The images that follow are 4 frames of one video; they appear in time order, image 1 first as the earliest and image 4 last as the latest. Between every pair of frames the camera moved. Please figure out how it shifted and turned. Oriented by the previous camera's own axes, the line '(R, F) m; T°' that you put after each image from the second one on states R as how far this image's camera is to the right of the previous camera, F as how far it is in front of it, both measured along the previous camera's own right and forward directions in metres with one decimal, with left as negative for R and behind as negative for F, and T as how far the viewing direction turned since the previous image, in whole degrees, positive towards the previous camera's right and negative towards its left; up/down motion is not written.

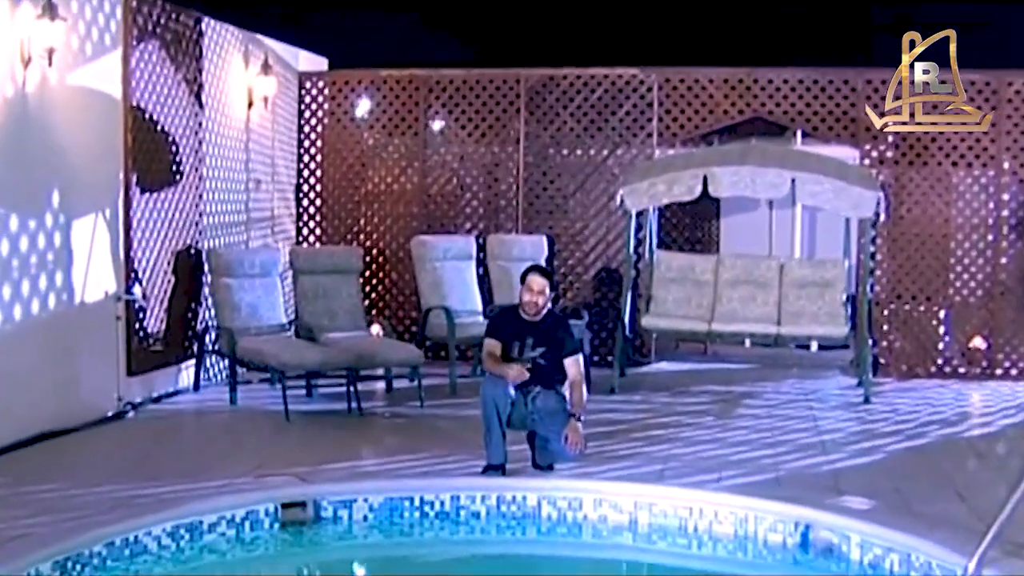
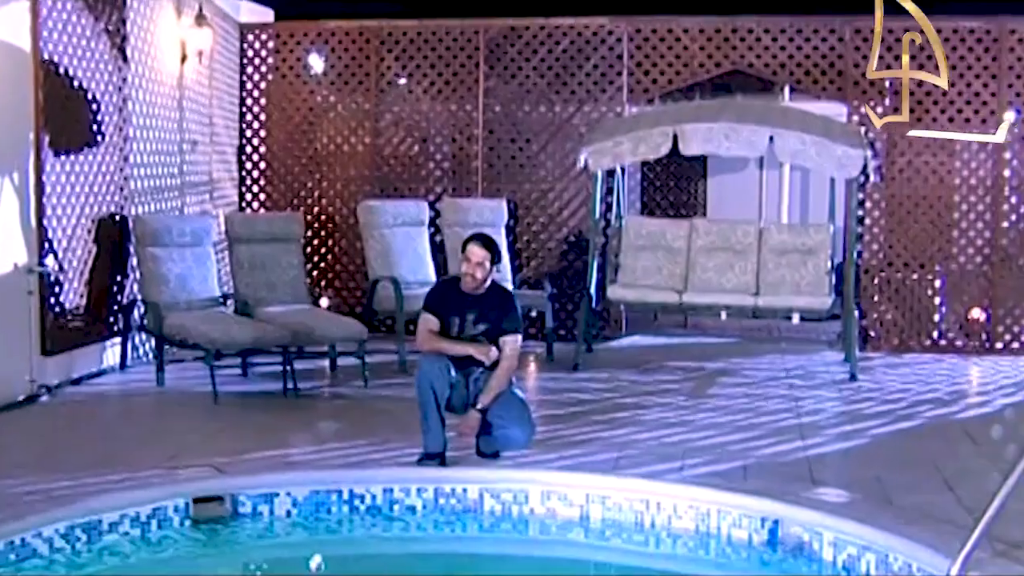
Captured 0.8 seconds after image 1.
(+0.3, +0.7) m; -1°
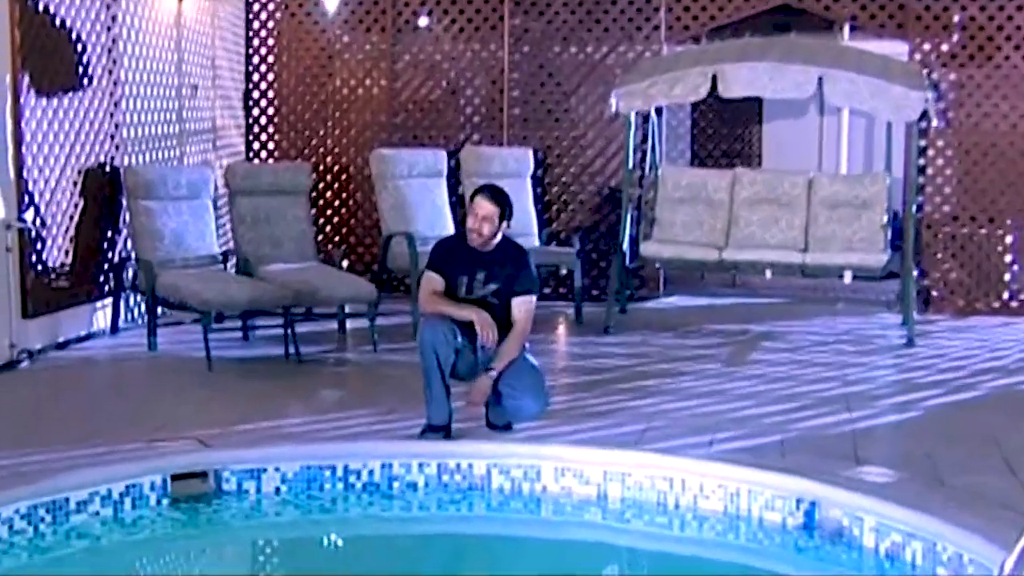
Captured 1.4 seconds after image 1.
(+0.3, +0.6) m; -3°
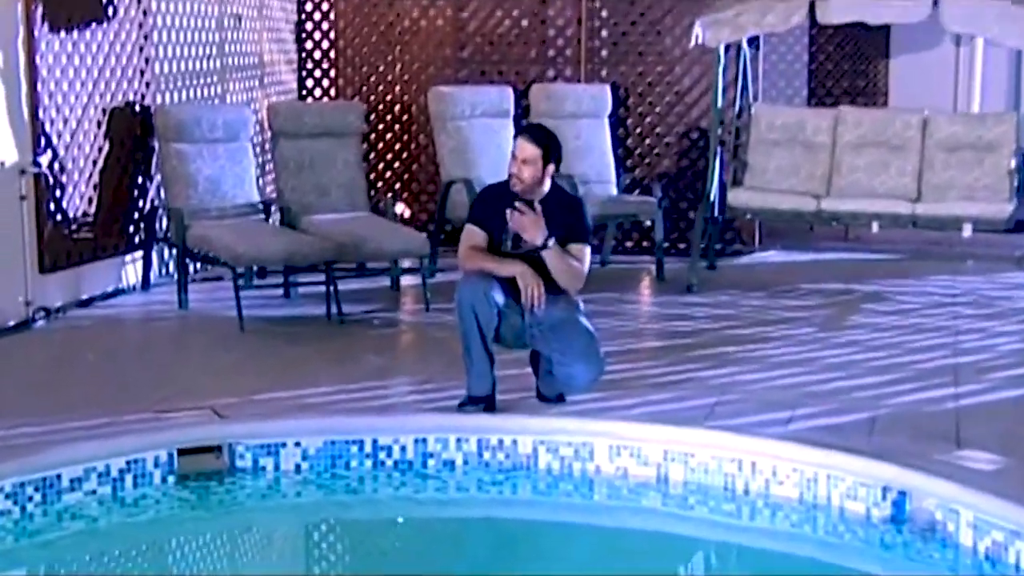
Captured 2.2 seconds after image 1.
(+0.3, +0.7) m; -5°
